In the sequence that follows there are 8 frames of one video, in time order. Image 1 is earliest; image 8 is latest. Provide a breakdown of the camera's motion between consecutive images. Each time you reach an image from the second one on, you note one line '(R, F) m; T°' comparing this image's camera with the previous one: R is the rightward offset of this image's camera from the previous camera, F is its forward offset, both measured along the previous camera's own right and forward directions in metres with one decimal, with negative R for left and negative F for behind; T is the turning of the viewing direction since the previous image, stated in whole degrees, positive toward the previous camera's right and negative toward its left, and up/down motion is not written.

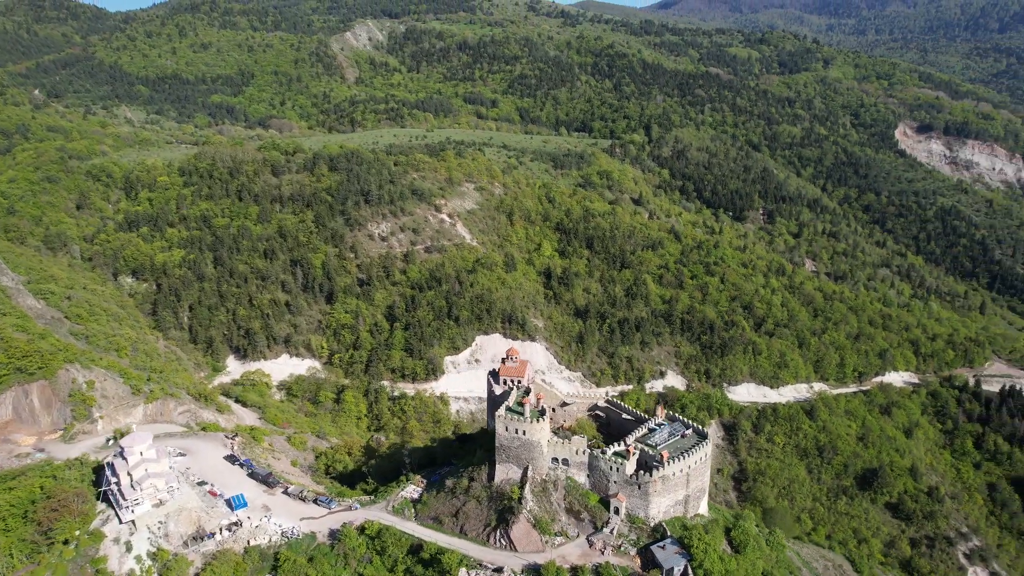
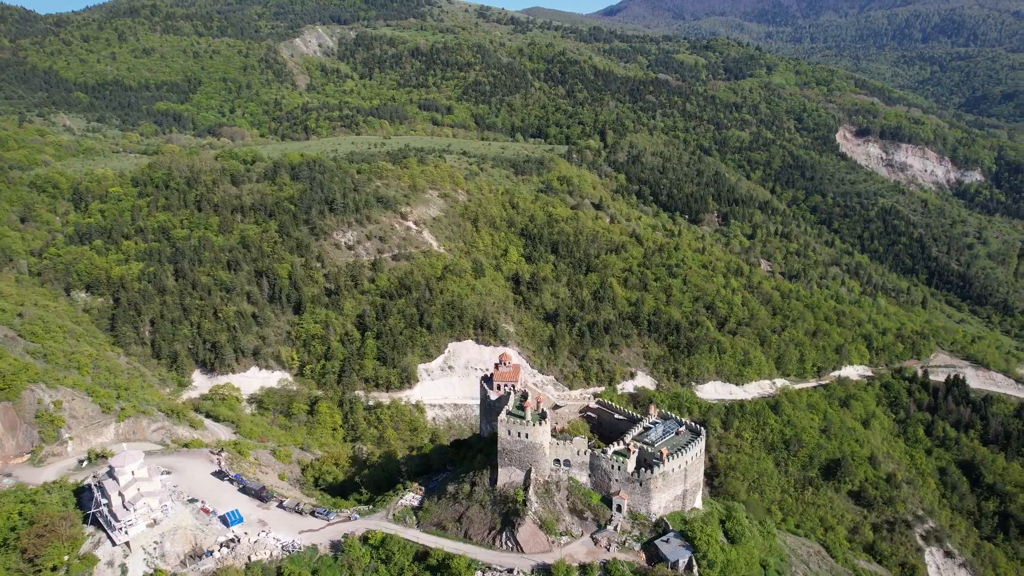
(-2.1, -0.5) m; +4°
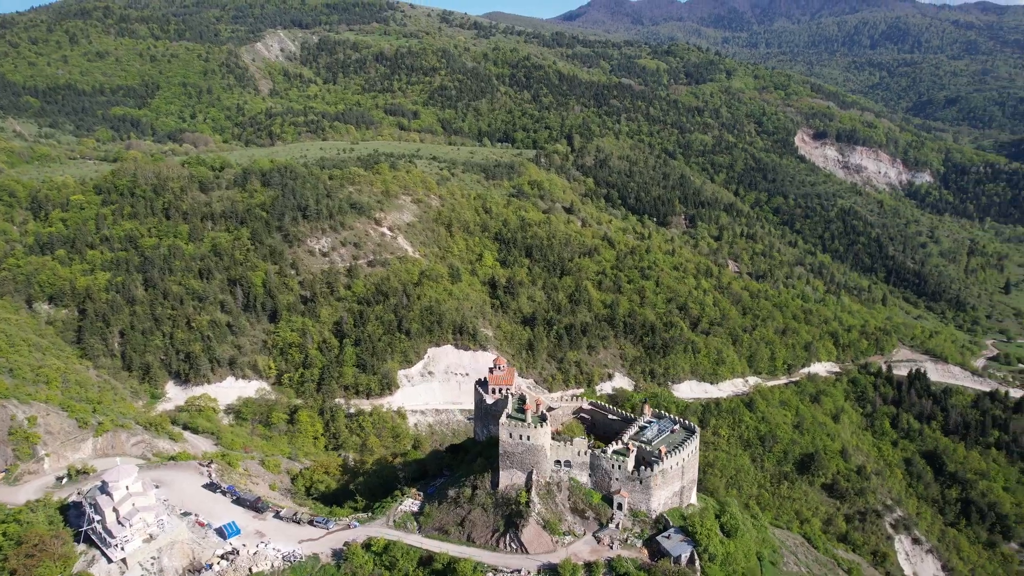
(-1.6, -0.4) m; +3°
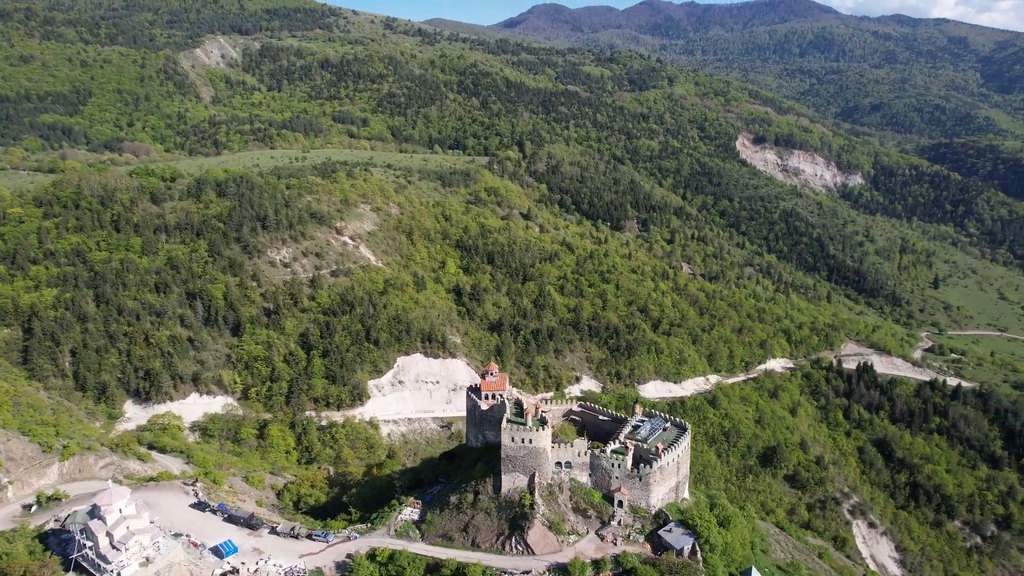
(-2.4, -0.5) m; +5°
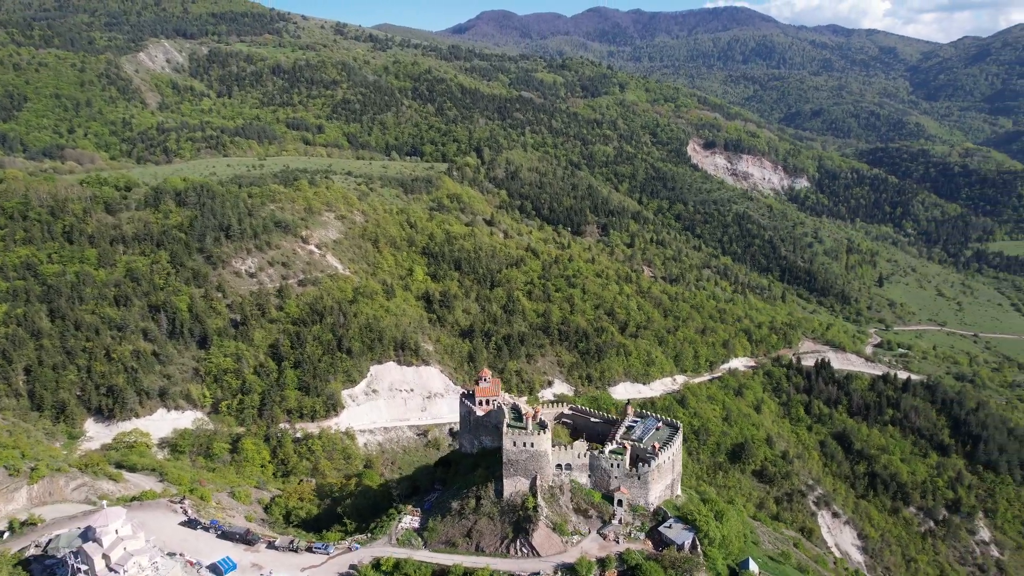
(-2.2, -0.5) m; +4°
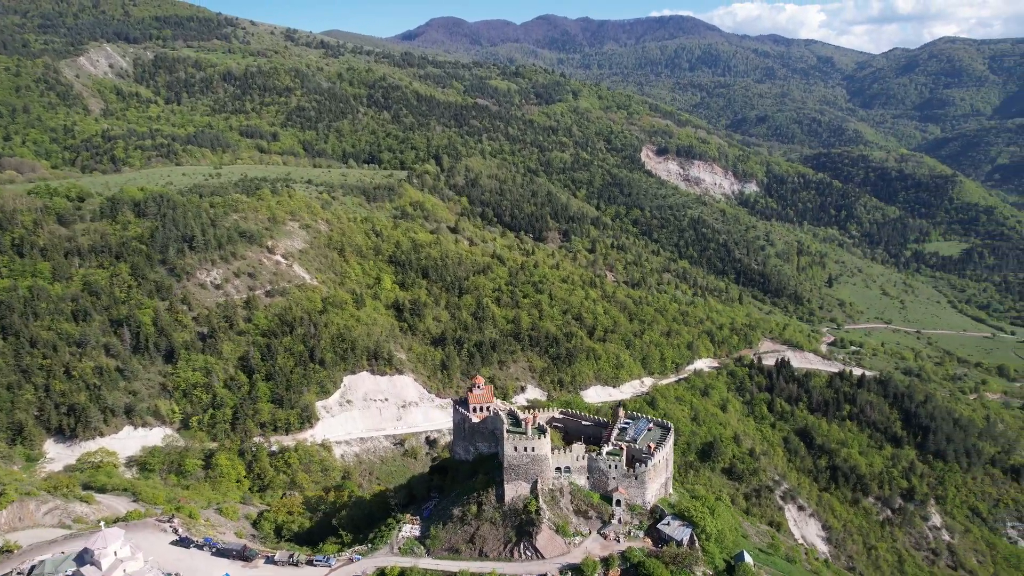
(-2.2, -0.6) m; +4°
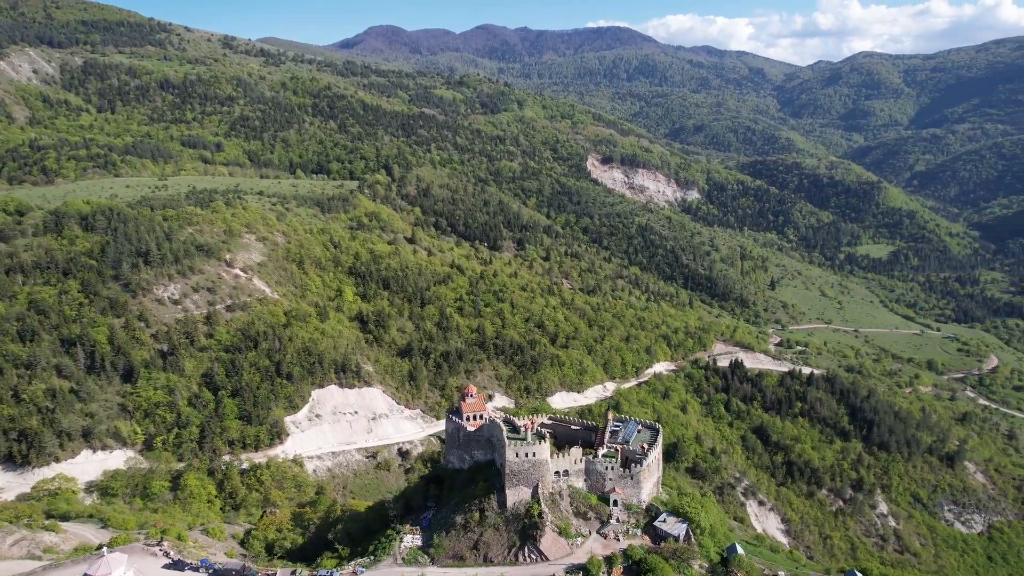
(-2.7, -0.8) m; +5°
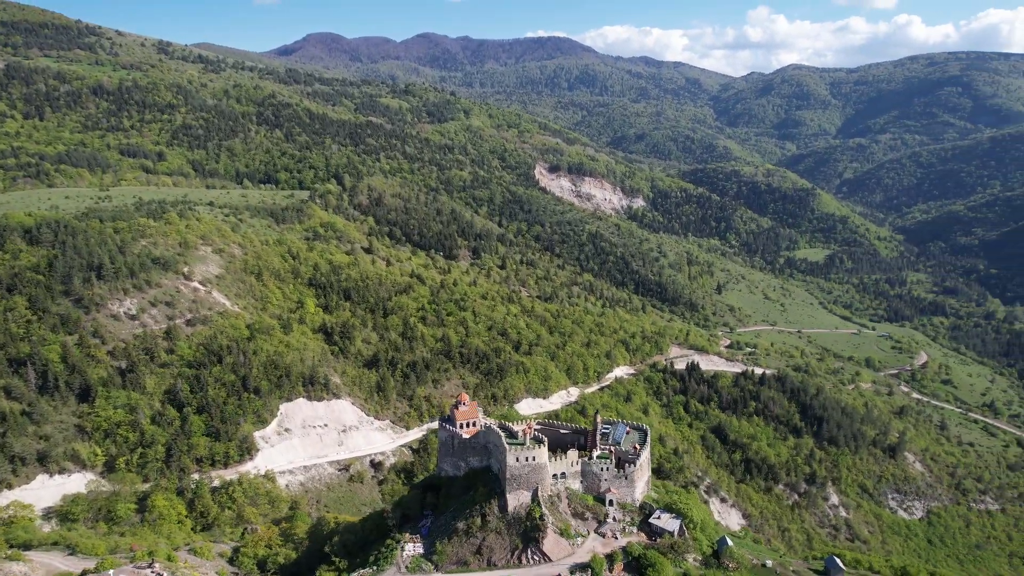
(-2.7, -0.8) m; +5°
